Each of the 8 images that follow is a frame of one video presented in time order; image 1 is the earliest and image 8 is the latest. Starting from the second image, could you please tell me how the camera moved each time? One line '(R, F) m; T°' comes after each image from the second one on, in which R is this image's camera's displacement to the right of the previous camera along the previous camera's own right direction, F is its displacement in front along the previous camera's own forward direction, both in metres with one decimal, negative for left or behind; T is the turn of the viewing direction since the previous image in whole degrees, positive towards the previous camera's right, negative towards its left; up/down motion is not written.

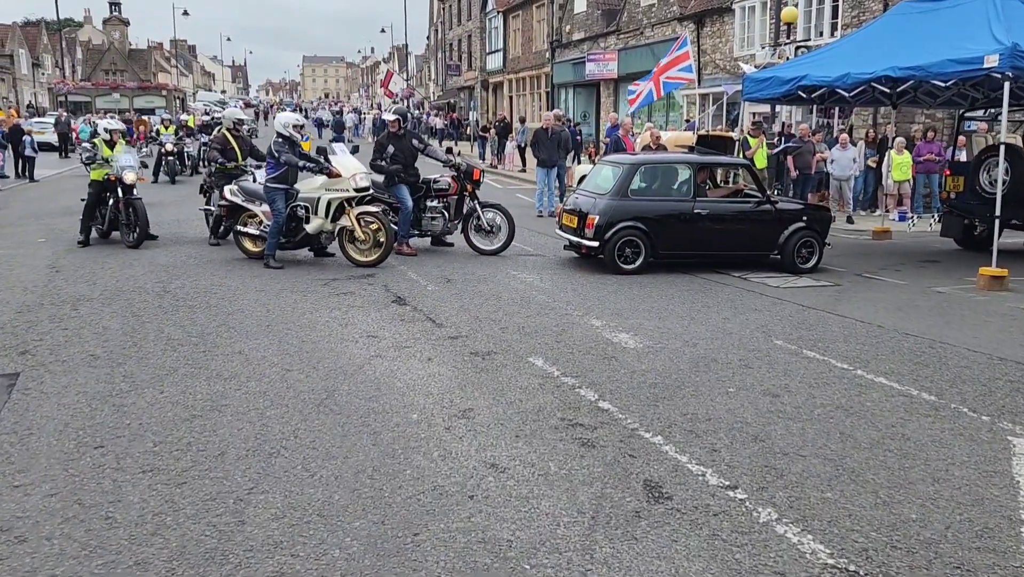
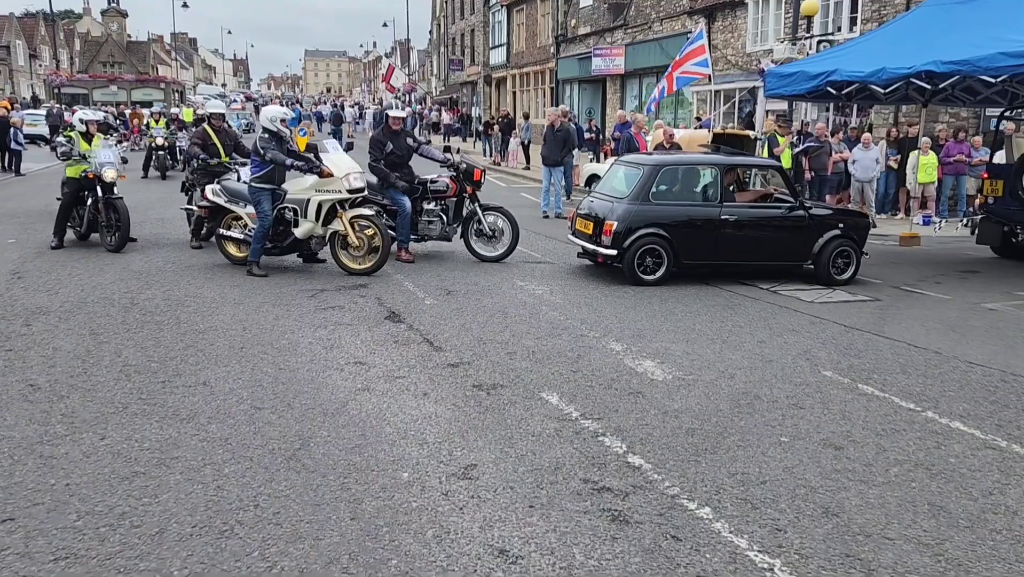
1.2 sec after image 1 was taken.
(-0.1, +0.9) m; 0°
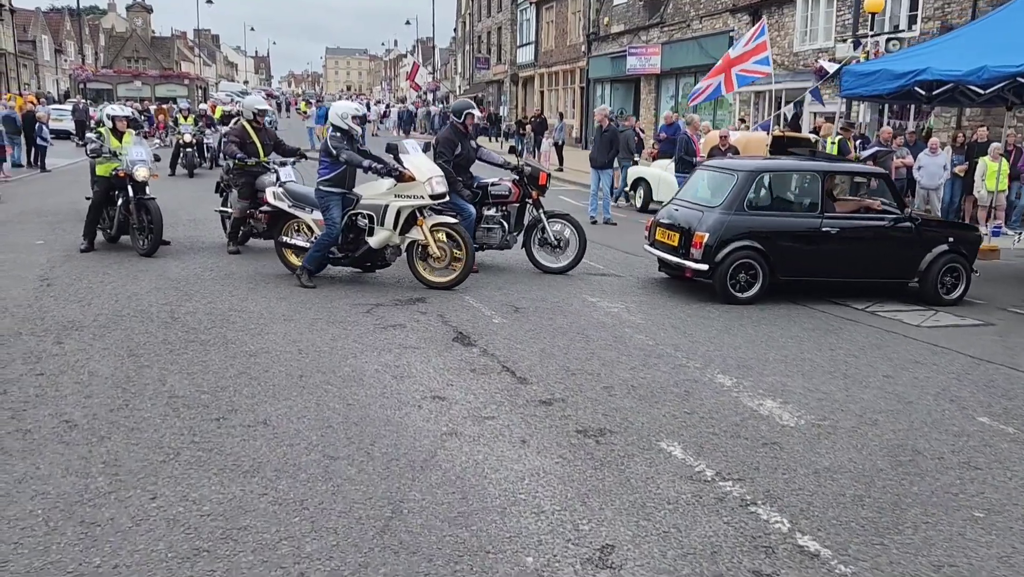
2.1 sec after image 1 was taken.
(-0.6, +0.8) m; -1°
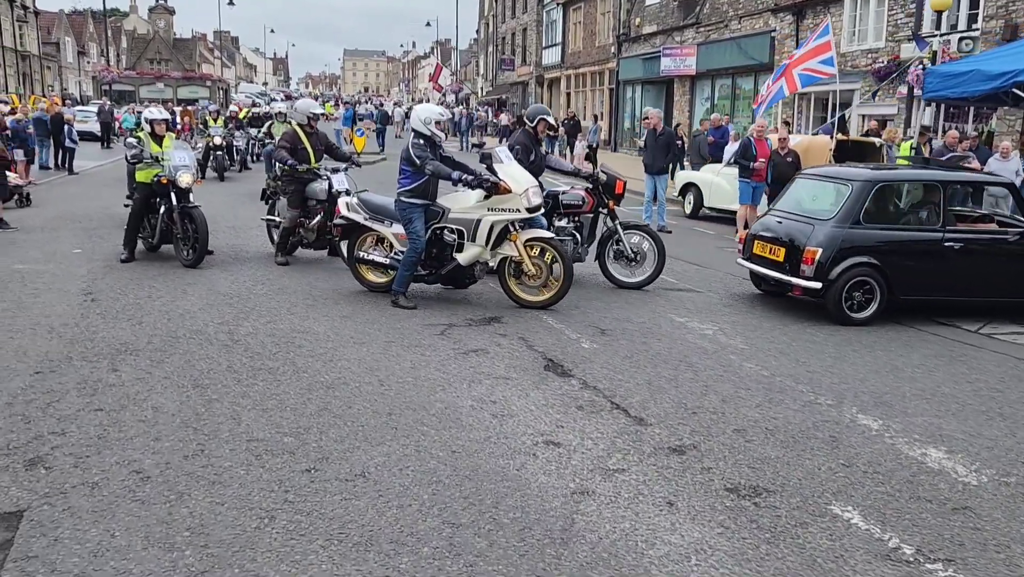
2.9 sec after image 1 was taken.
(-0.6, +0.7) m; -1°
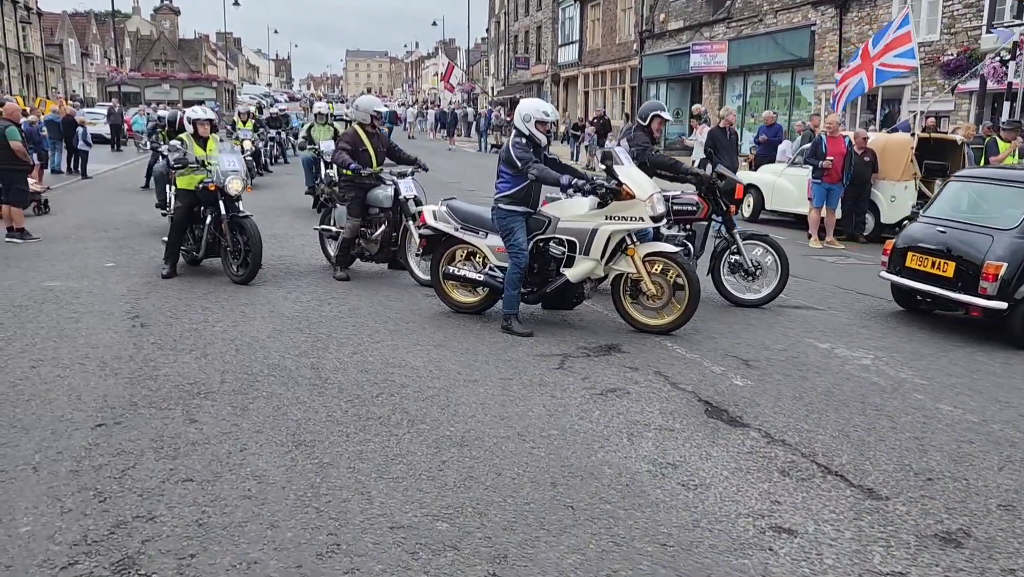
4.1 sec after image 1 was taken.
(-0.9, +1.0) m; 0°
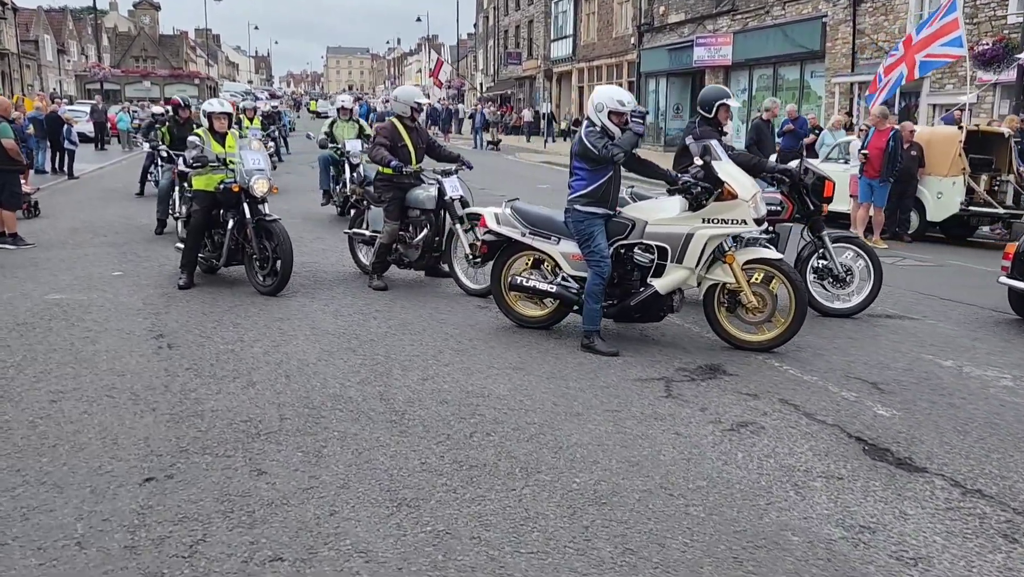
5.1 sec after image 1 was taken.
(-0.7, +0.8) m; +1°
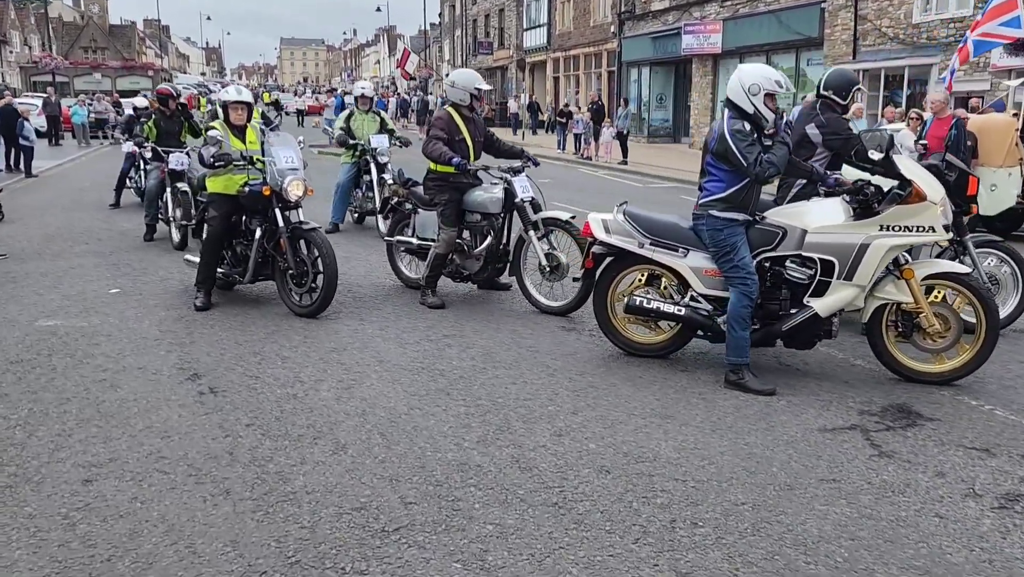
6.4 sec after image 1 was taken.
(-1.1, +1.2) m; +3°
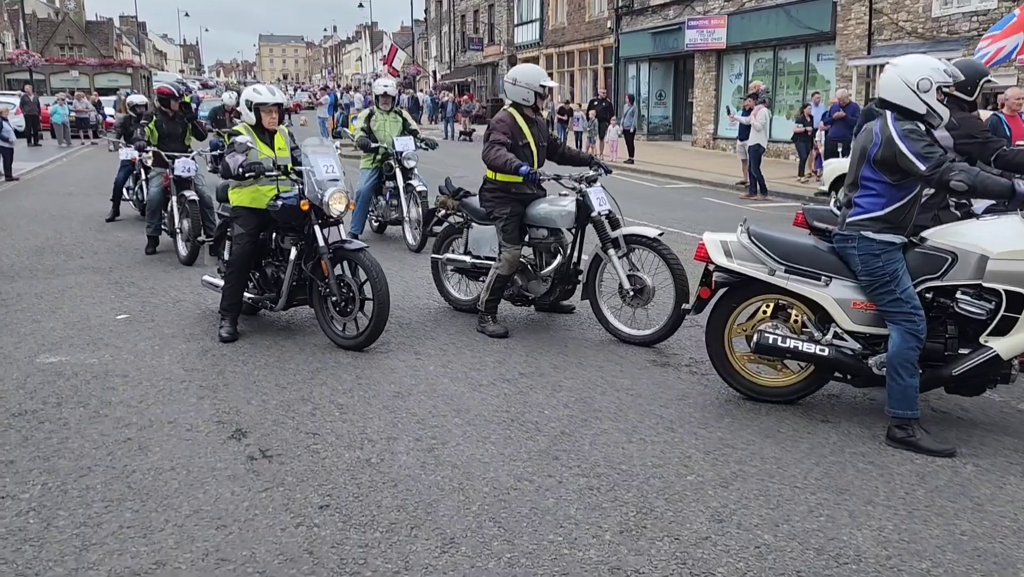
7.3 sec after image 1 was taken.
(-0.7, +0.9) m; +1°
